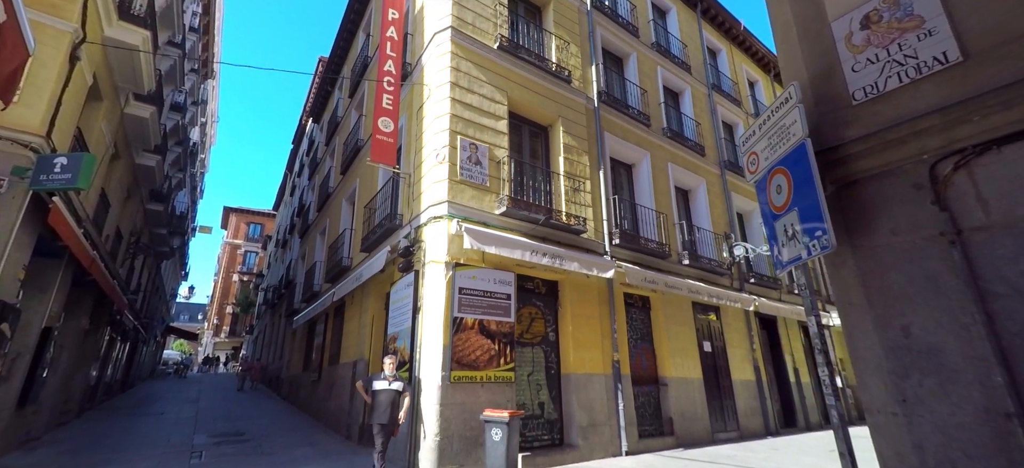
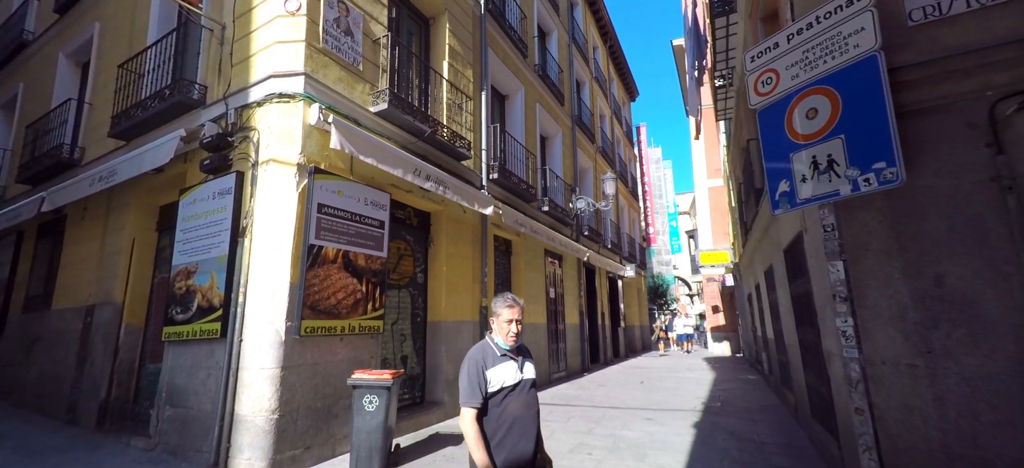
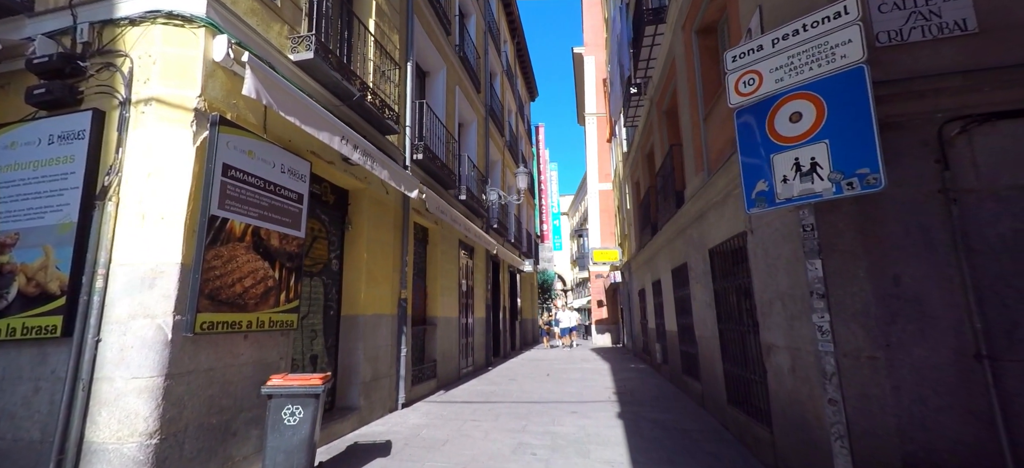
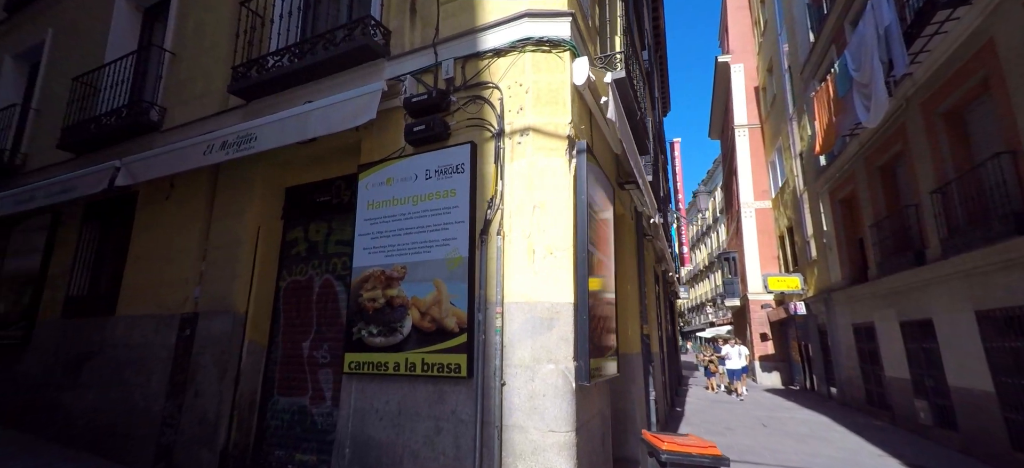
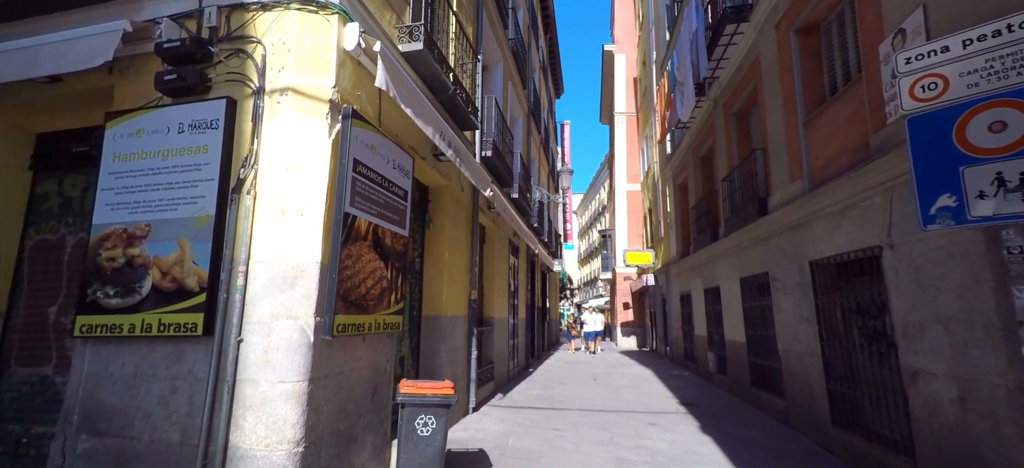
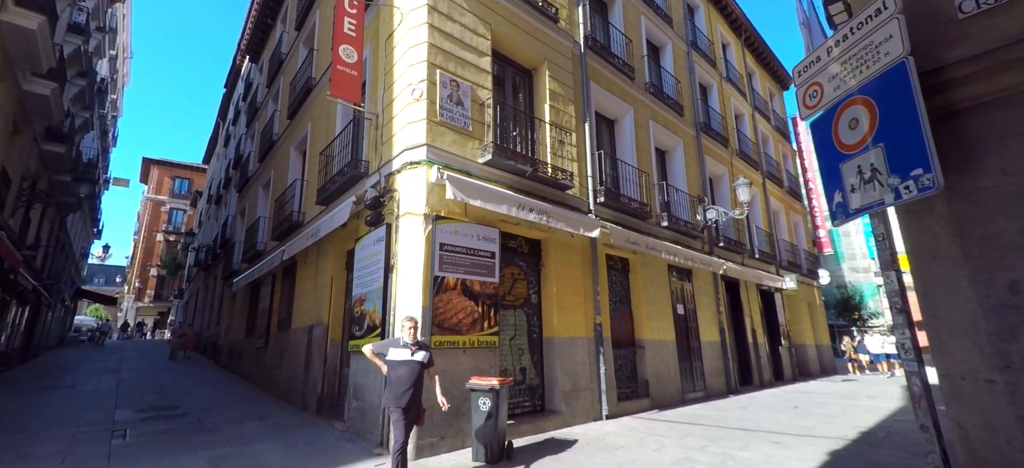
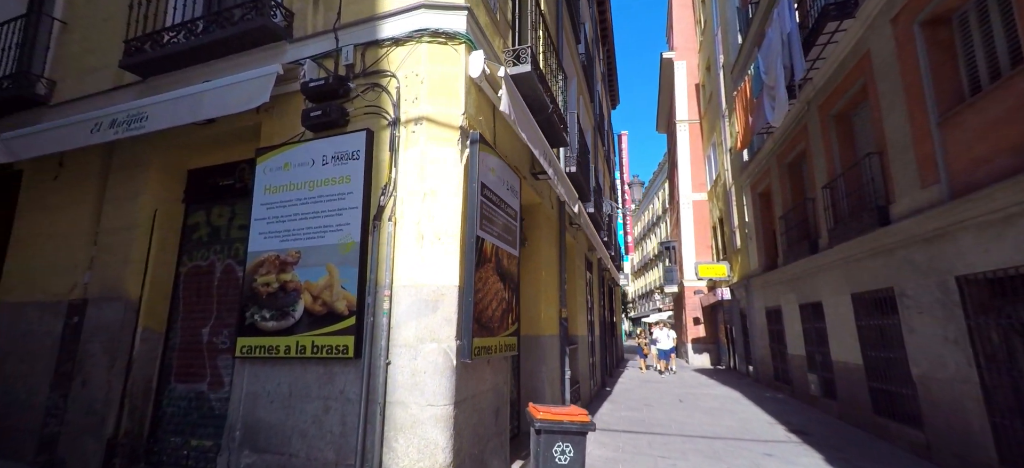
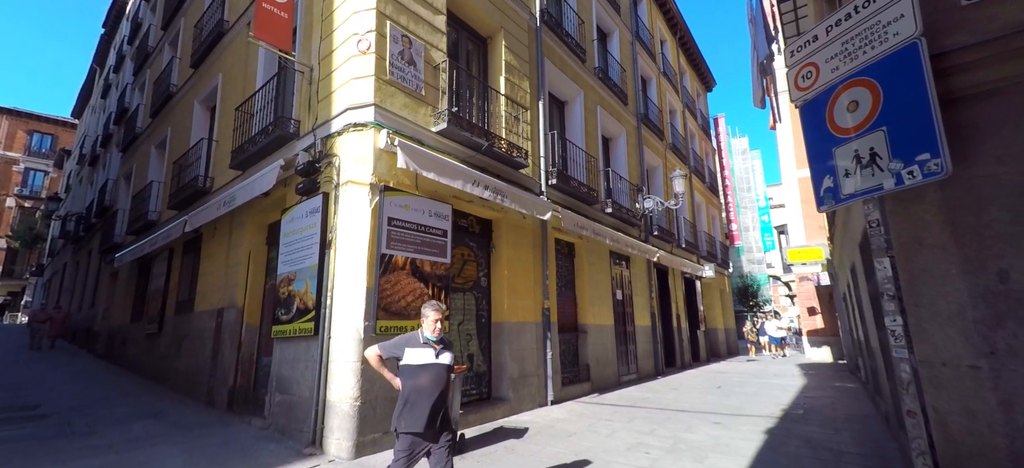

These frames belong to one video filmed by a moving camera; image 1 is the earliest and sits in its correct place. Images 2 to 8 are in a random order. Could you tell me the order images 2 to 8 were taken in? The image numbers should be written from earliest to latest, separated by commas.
6, 8, 2, 3, 5, 7, 4
